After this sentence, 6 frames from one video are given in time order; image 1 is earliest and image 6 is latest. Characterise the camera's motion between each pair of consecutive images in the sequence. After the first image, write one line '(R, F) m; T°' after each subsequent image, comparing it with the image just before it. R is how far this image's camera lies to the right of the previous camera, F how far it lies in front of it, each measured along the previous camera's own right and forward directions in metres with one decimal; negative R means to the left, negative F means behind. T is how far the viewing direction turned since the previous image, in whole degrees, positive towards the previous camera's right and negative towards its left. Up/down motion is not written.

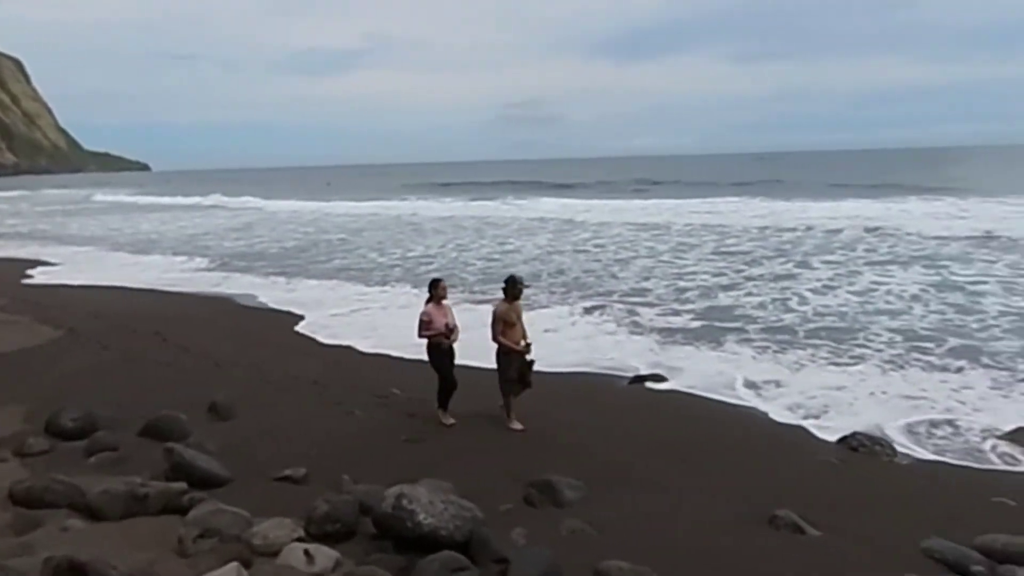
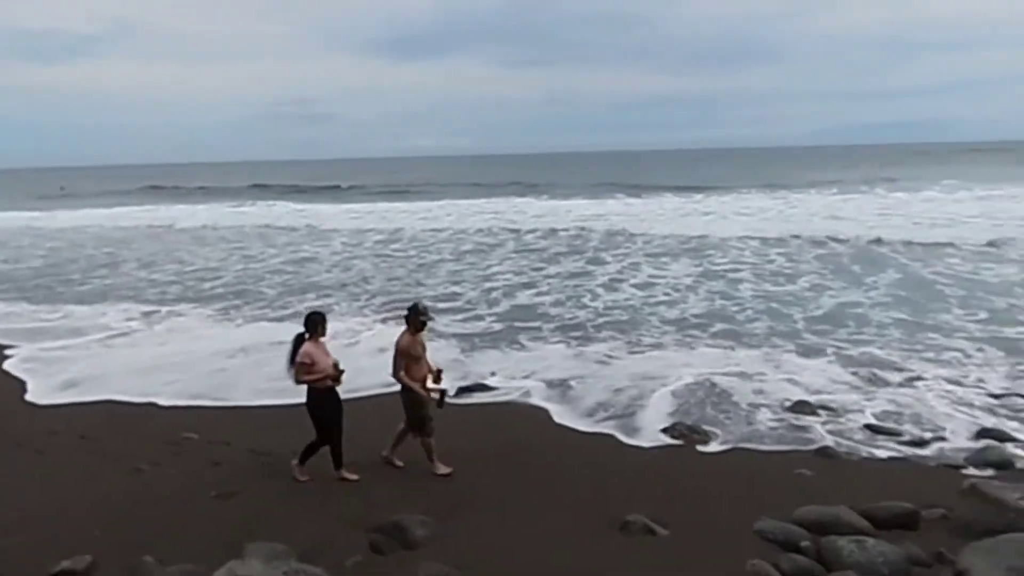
(-0.3, +0.4) m; +18°
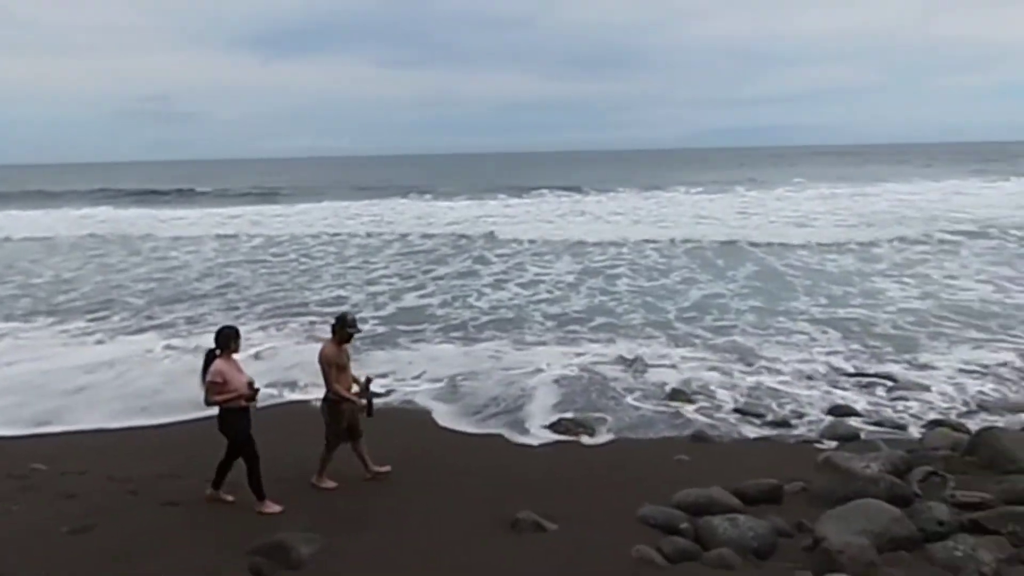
(0.0, 0.0) m; +10°
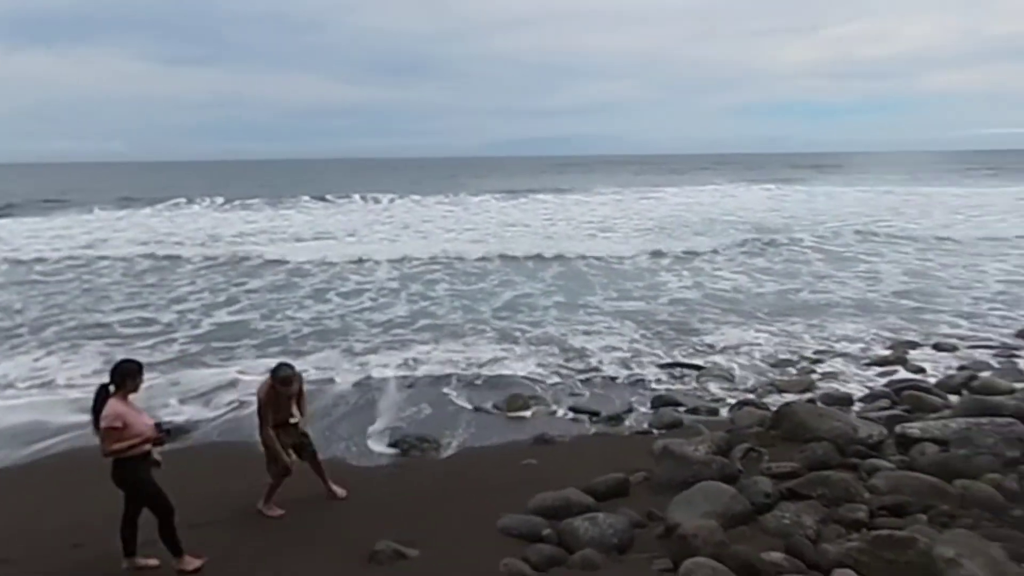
(-0.3, +0.3) m; +16°
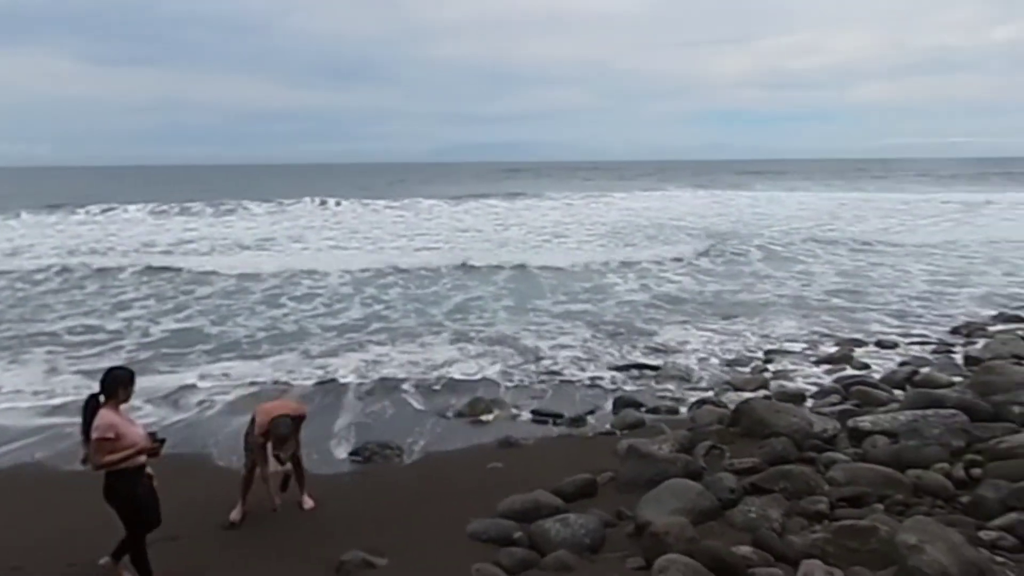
(+1.3, -1.1) m; -31°
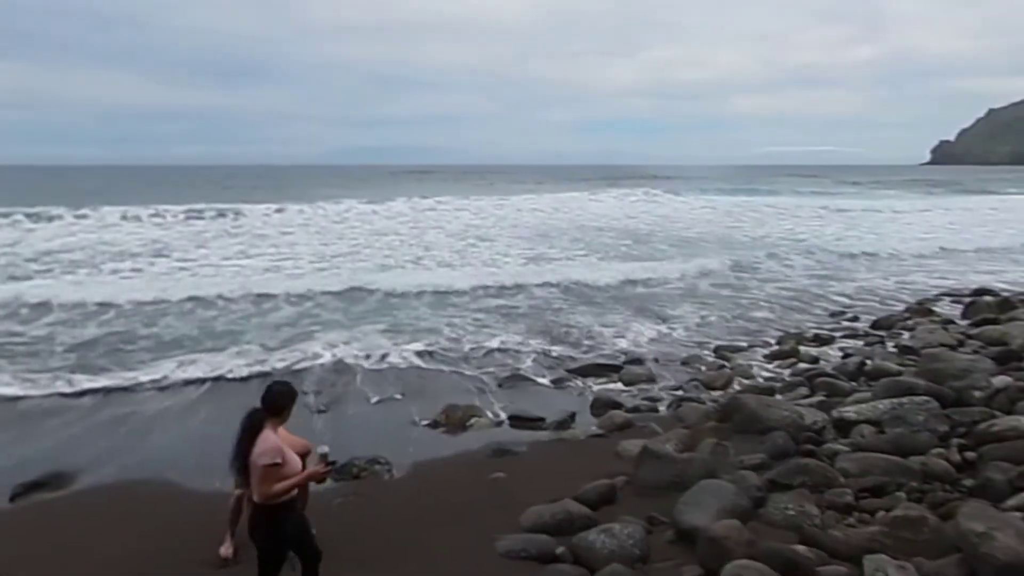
(-0.9, +0.4) m; +8°
